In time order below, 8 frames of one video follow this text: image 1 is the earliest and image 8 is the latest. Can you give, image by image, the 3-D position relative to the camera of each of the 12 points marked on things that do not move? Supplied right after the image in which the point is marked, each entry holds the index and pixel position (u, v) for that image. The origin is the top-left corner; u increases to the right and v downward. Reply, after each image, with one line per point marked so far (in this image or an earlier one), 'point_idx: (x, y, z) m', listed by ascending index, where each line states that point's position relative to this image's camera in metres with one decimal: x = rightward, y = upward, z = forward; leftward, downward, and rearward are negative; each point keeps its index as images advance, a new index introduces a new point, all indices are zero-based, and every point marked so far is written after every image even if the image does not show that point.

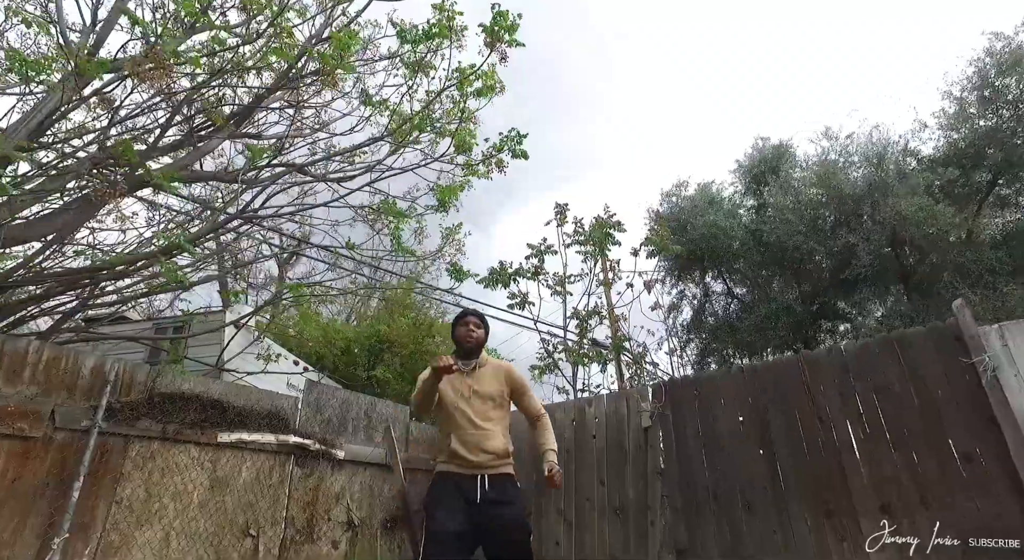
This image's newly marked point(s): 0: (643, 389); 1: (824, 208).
0: (+0.9, -0.7, +3.7) m
1: (+4.2, +1.0, +7.4) m
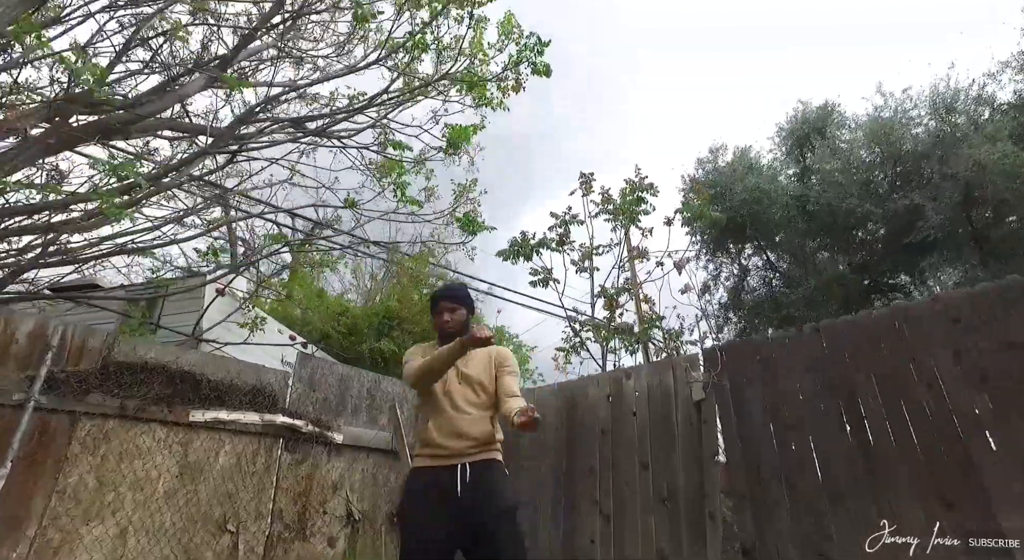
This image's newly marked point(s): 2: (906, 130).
0: (+1.0, -0.4, +3.1) m
1: (+4.5, +1.4, +6.6) m
2: (+4.8, +1.8, +6.7) m
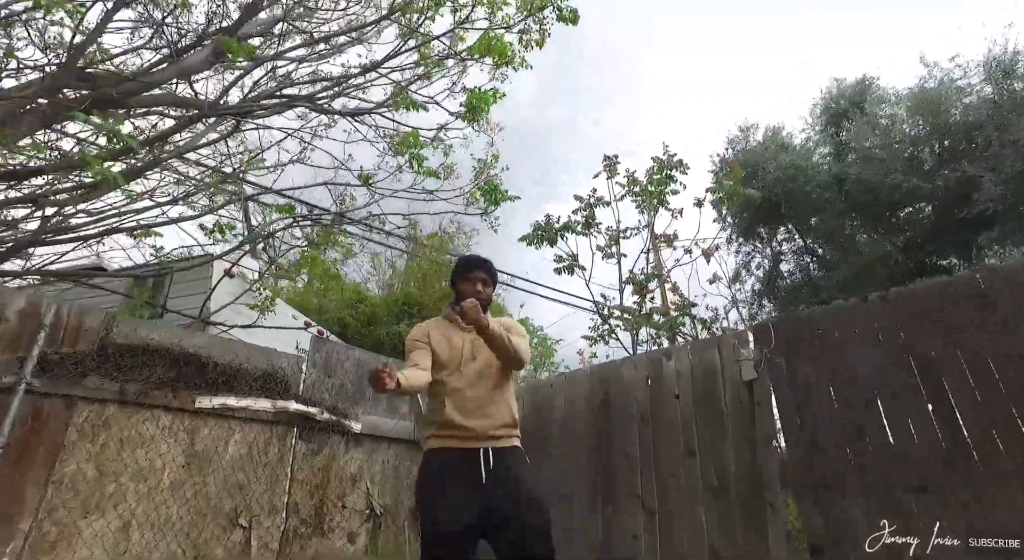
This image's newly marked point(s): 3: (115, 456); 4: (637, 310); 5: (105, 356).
0: (+1.2, -0.3, +2.8) m
1: (+4.7, +1.6, +6.2) m
2: (+5.0, +2.1, +6.2) m
3: (-1.8, -0.8, +2.4) m
4: (+1.5, -0.3, +6.6) m
5: (-1.8, -0.3, +2.5) m
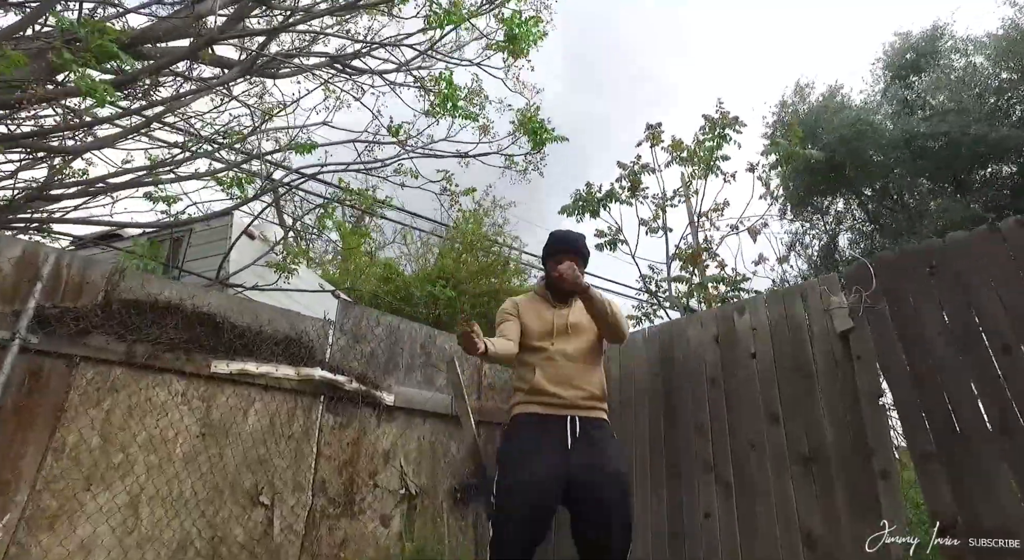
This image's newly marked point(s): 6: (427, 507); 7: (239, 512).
0: (+1.4, 0.0, +2.4) m
1: (+5.1, +2.0, +5.6) m
2: (+5.4, +2.4, +5.5) m
3: (-1.6, -0.6, +2.2) m
4: (+2.0, 0.0, +6.2) m
5: (-1.6, -0.1, +2.2) m
6: (-0.5, -1.3, +3.1) m
7: (-1.2, -1.0, +2.4) m
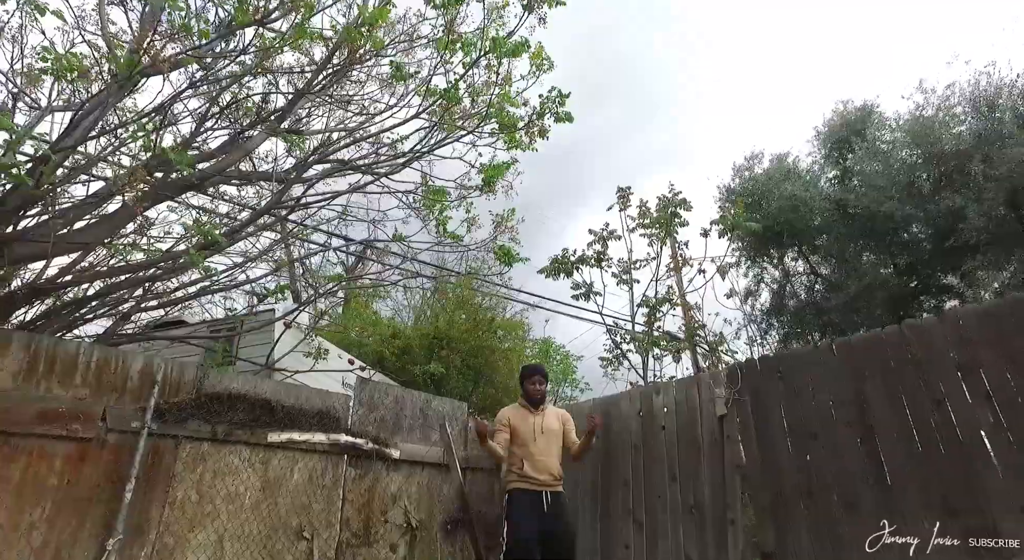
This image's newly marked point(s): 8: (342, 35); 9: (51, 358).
0: (+1.2, -0.6, +3.3) m
1: (+4.9, +1.3, +6.5) m
2: (+5.2, +1.8, +6.5) m
3: (-1.7, -1.2, +3.1) m
4: (+1.8, -0.7, +7.1) m
5: (-1.8, -0.7, +3.2) m
6: (-0.6, -1.9, +4.0) m
7: (-1.3, -1.6, +3.3) m
8: (-1.2, +1.8, +4.2) m
9: (-2.3, -0.4, +2.7) m
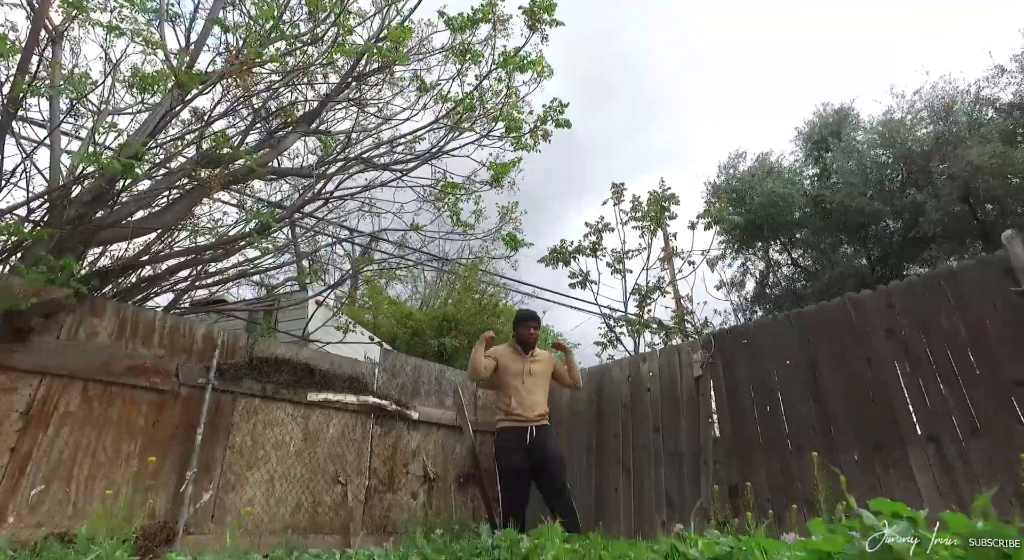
0: (+1.3, -0.4, +3.9) m
1: (+4.9, +1.5, +7.1) m
2: (+5.3, +1.9, +7.1) m
3: (-1.7, -1.0, +3.6) m
4: (+1.8, -0.5, +7.7) m
5: (-1.8, -0.6, +3.7) m
6: (-0.6, -1.7, +4.5) m
7: (-1.3, -1.5, +3.8) m
8: (-1.1, +2.0, +4.7) m
9: (-2.3, -0.3, +3.3) m
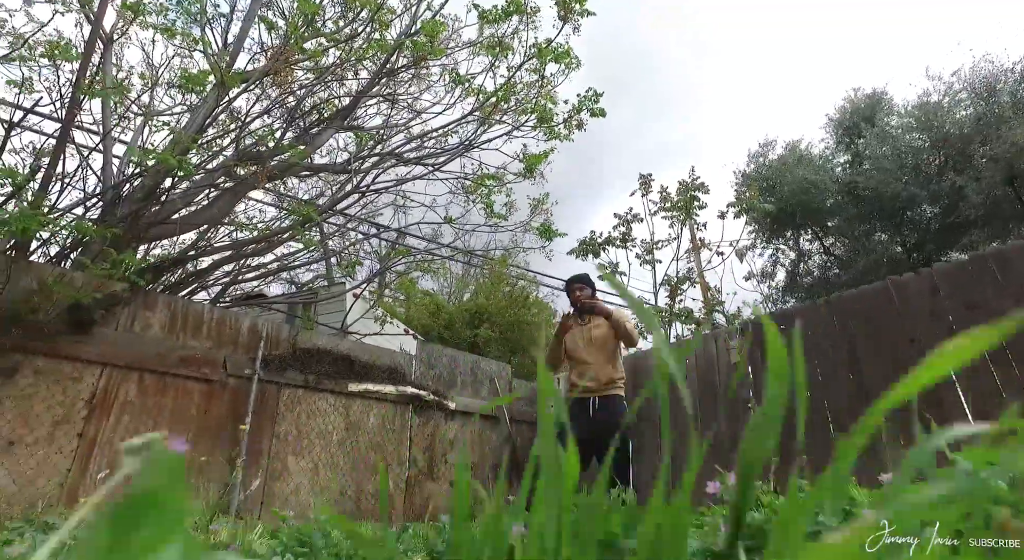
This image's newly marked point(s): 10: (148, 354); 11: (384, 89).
0: (+1.5, -0.3, +3.8) m
1: (+5.3, +1.6, +6.9) m
2: (+5.6, +2.1, +6.9) m
3: (-1.4, -1.0, +3.7) m
4: (+2.2, -0.4, +7.6) m
5: (-1.5, -0.5, +3.8) m
6: (-0.3, -1.7, +4.6) m
7: (-1.0, -1.4, +3.9) m
8: (-0.9, +2.0, +4.8) m
9: (-2.0, -0.2, +3.4) m
10: (-2.1, -0.4, +3.1) m
11: (-1.2, +1.8, +5.1) m
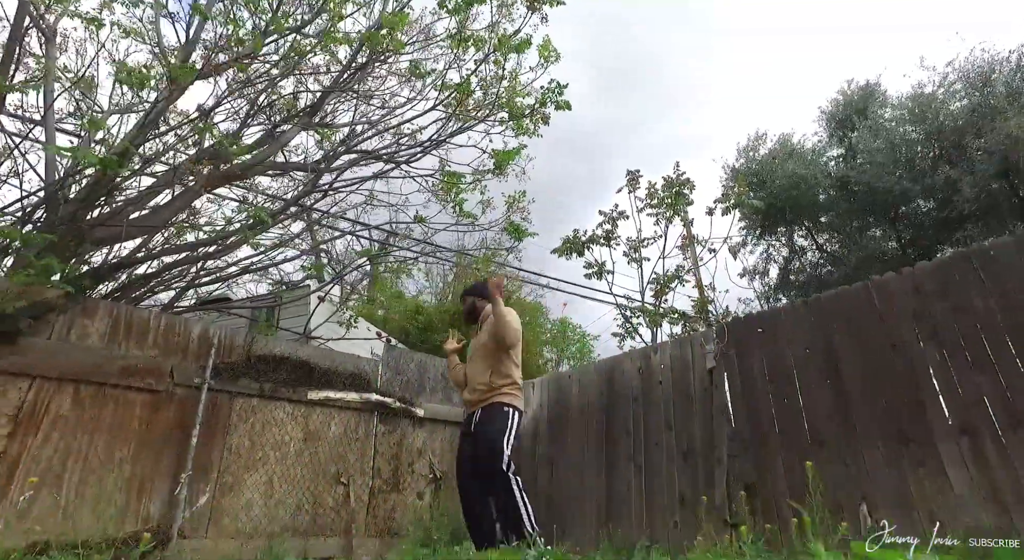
0: (+1.3, -0.3, +3.7) m
1: (+5.1, +1.7, +6.7) m
2: (+5.4, +2.2, +6.7) m
3: (-1.6, -1.0, +3.5) m
4: (+2.0, -0.4, +7.4) m
5: (-1.7, -0.6, +3.6) m
6: (-0.5, -1.7, +4.4) m
7: (-1.3, -1.4, +3.8) m
8: (-1.1, +2.0, +4.6) m
9: (-2.3, -0.3, +3.2) m
10: (-2.3, -0.5, +3.0) m
11: (-1.5, +1.8, +5.0) m
